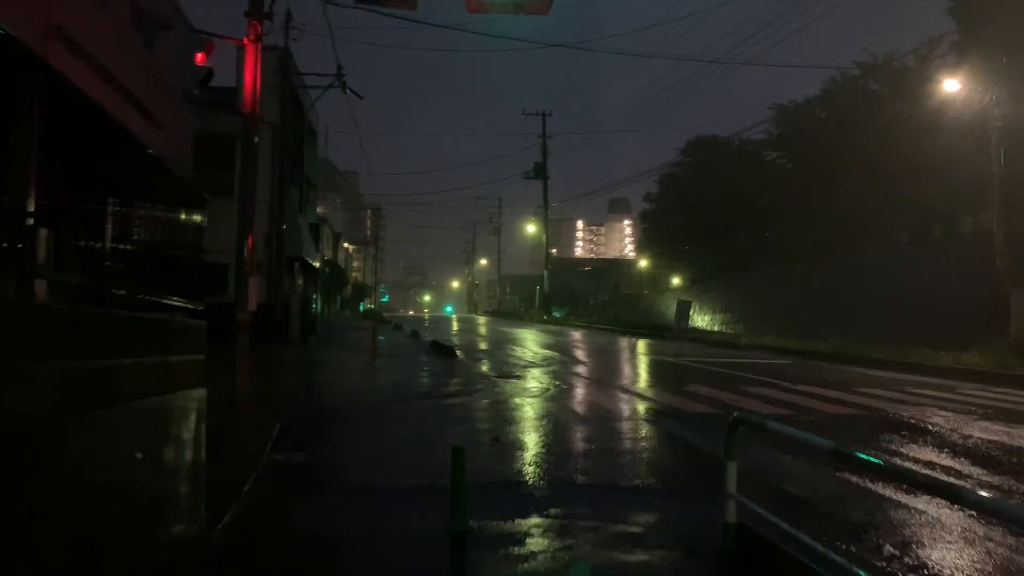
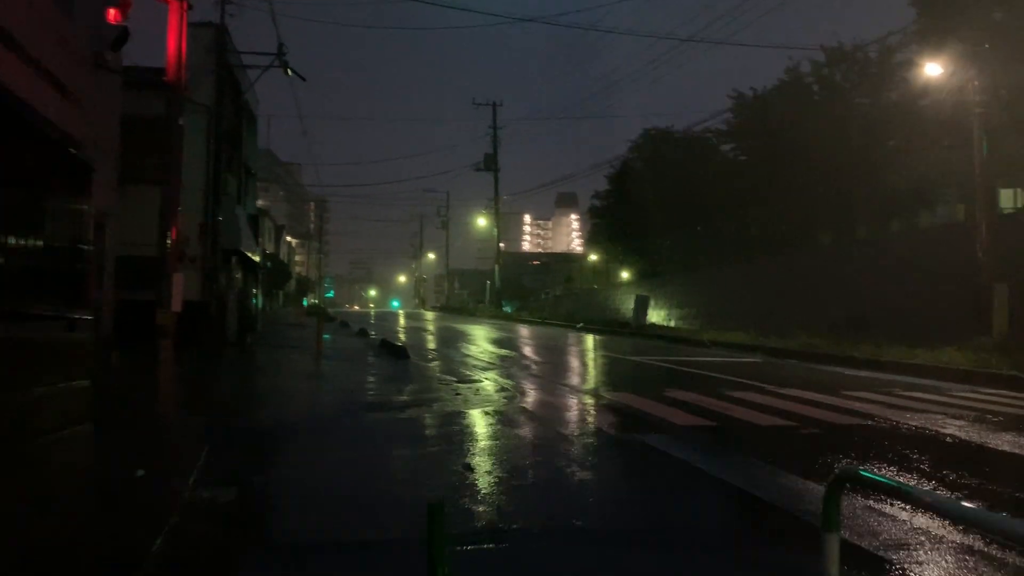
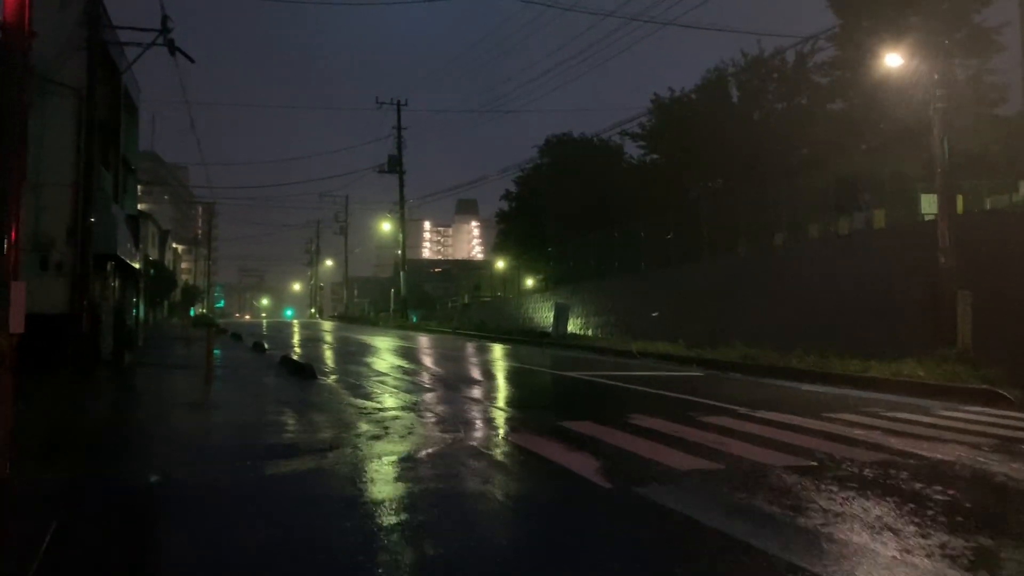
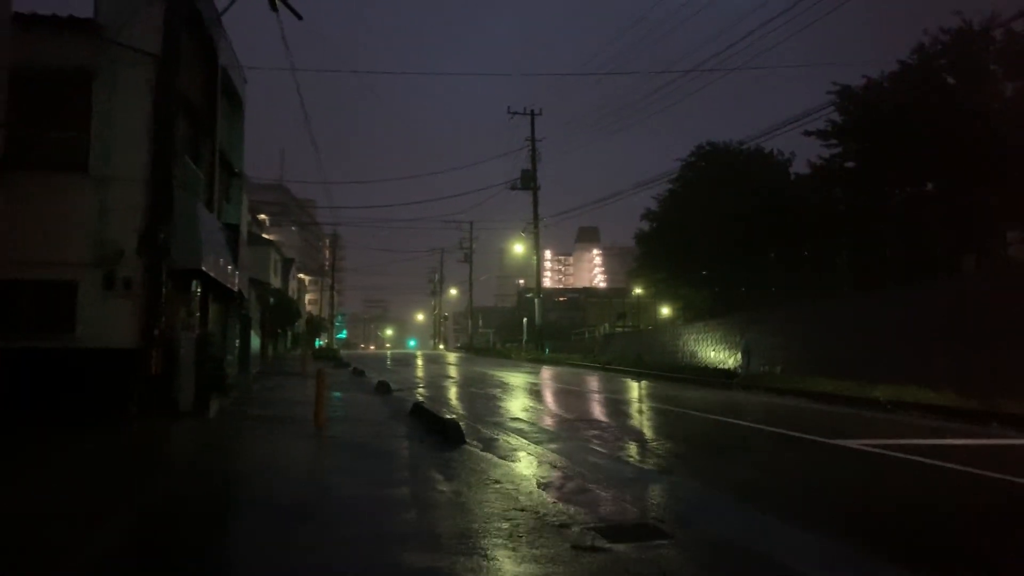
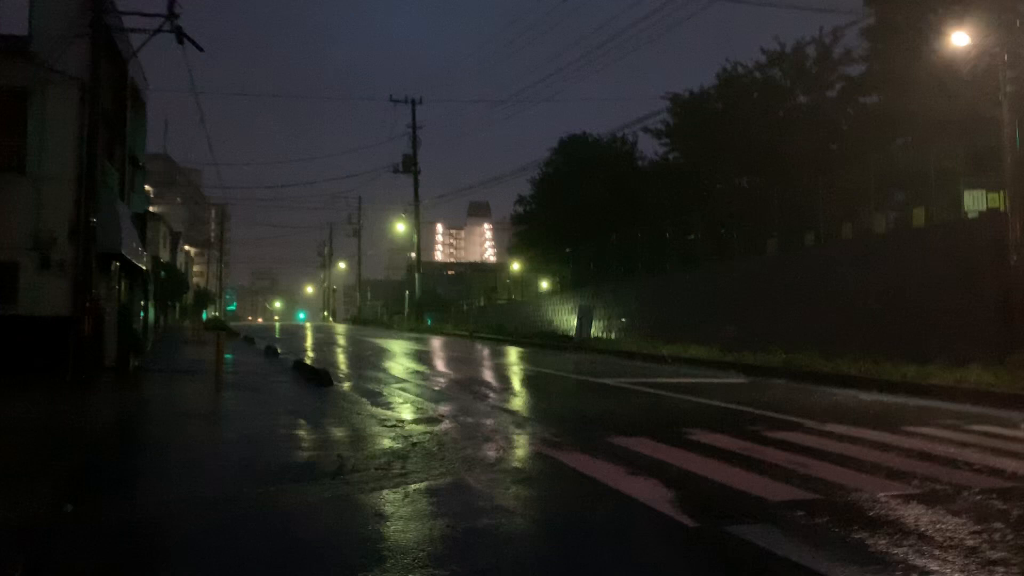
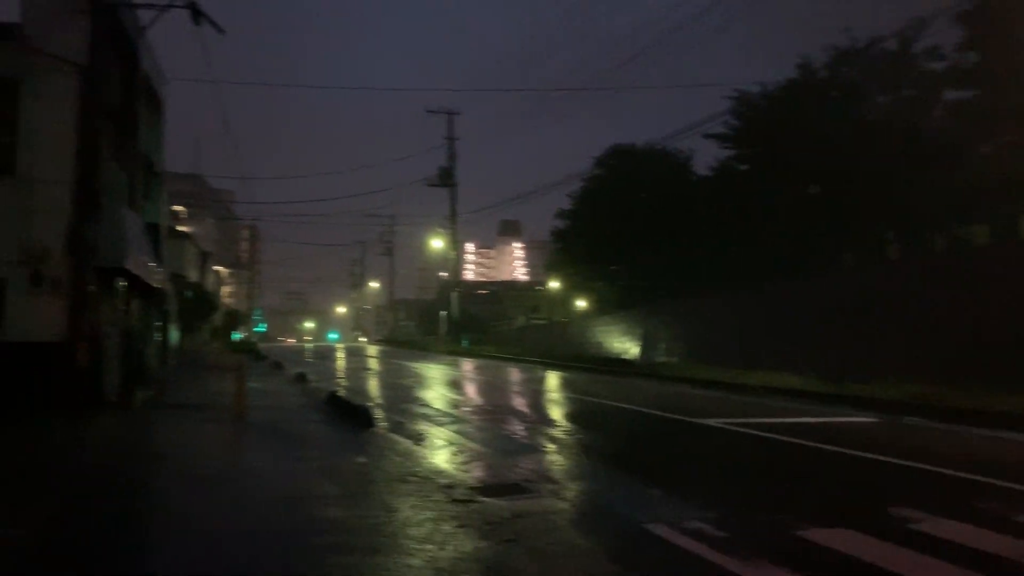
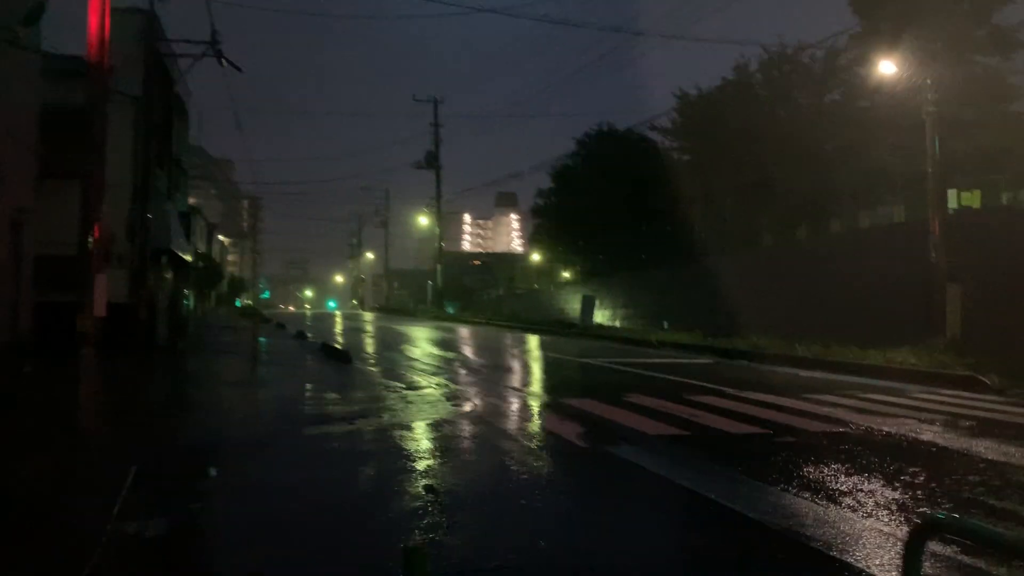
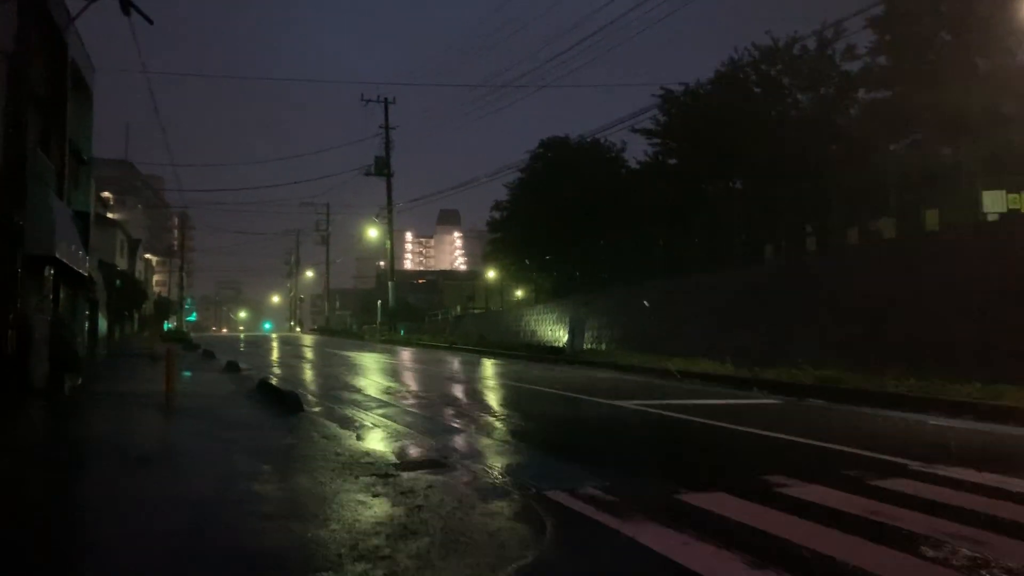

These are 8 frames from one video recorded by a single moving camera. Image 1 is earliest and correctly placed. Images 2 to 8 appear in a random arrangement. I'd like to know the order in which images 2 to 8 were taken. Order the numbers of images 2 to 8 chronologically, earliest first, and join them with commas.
2, 7, 3, 5, 8, 6, 4
